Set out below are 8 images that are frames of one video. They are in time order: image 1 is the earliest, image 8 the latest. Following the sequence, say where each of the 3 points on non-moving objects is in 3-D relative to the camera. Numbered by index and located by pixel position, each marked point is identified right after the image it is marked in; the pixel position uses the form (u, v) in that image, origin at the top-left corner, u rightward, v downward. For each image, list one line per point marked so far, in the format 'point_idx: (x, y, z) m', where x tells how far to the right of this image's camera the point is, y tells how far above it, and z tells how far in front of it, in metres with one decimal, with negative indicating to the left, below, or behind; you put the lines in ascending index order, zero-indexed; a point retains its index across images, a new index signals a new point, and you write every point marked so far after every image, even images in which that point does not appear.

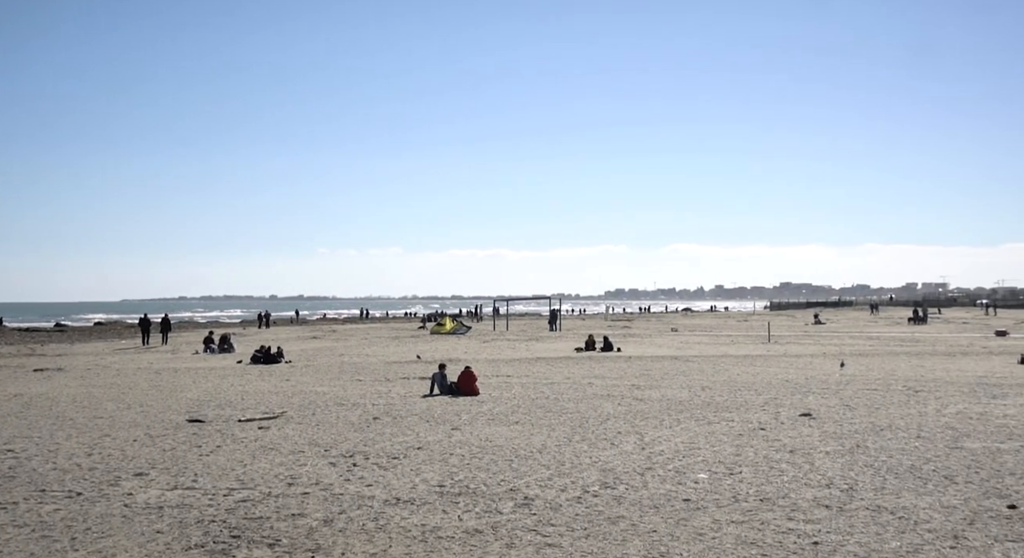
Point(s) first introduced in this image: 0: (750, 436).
0: (+4.2, -2.8, +16.0) m
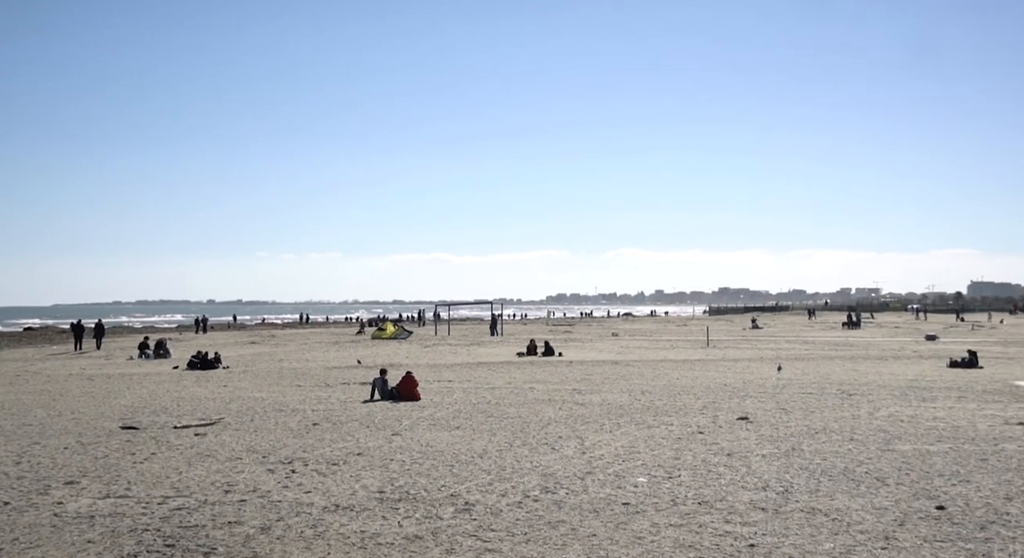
0: (+3.1, -2.9, +16.2) m
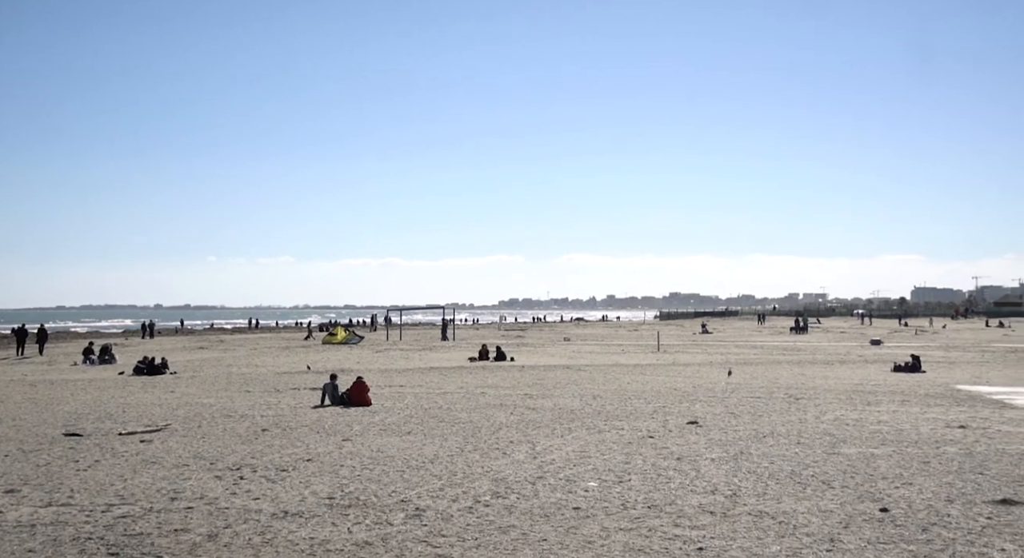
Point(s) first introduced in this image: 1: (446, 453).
0: (+2.3, -3.0, +16.3) m
1: (-1.2, -3.1, +16.0) m
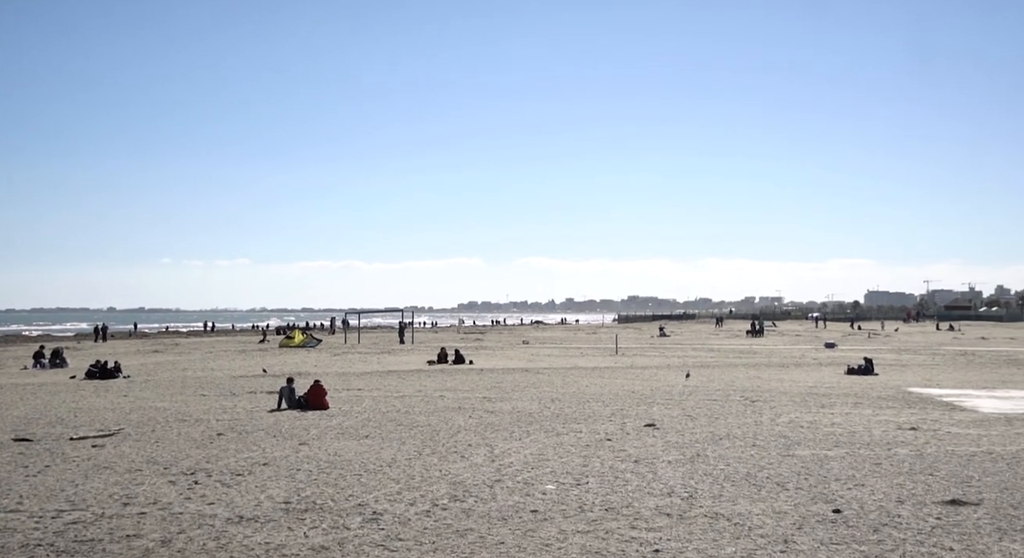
0: (+1.5, -3.0, +16.4) m
1: (-1.9, -3.1, +15.9) m
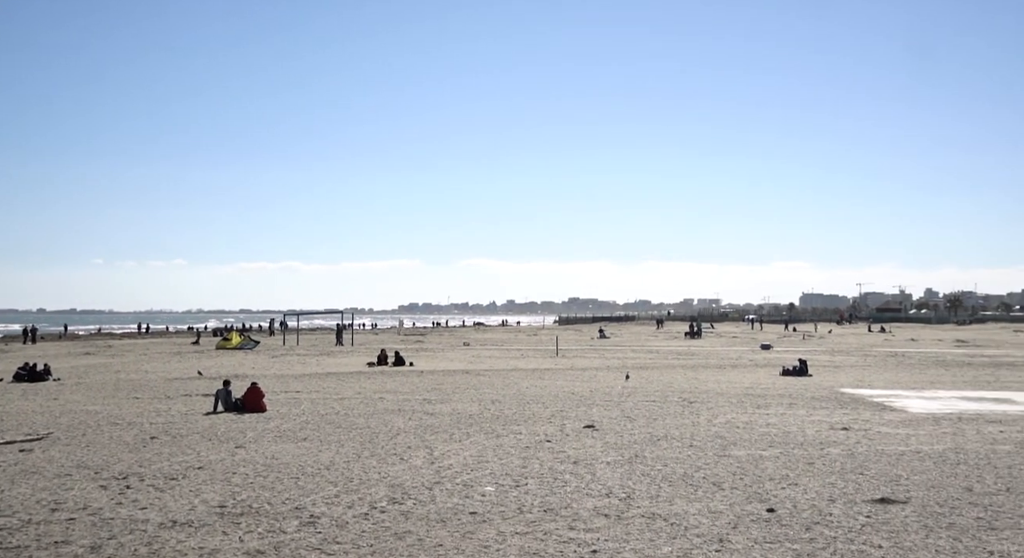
0: (+0.4, -3.1, +16.4) m
1: (-3.0, -3.2, +15.8) m
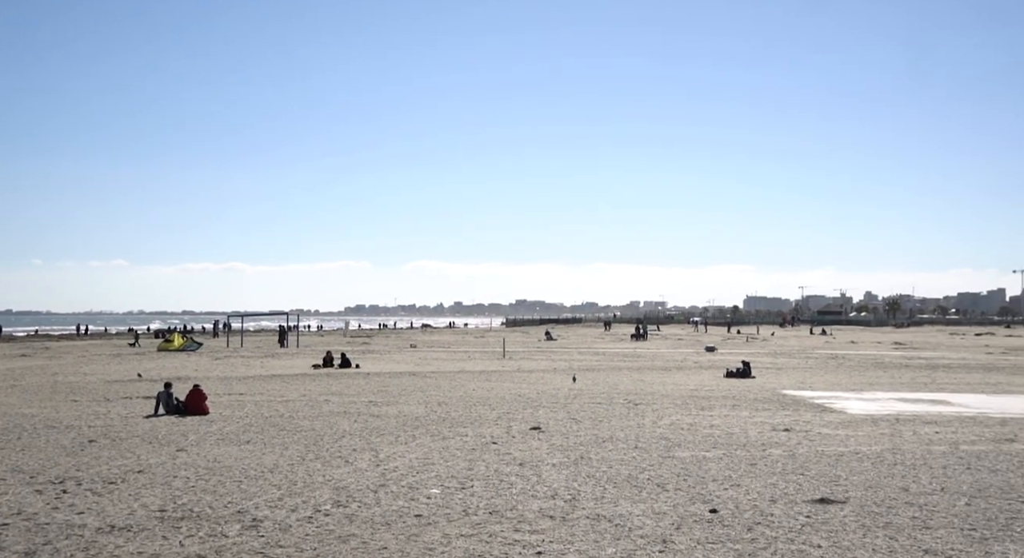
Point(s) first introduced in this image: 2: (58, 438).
0: (-0.5, -3.1, +16.4) m
1: (-3.9, -3.2, +15.7) m
2: (-8.1, -2.8, +16.2) m
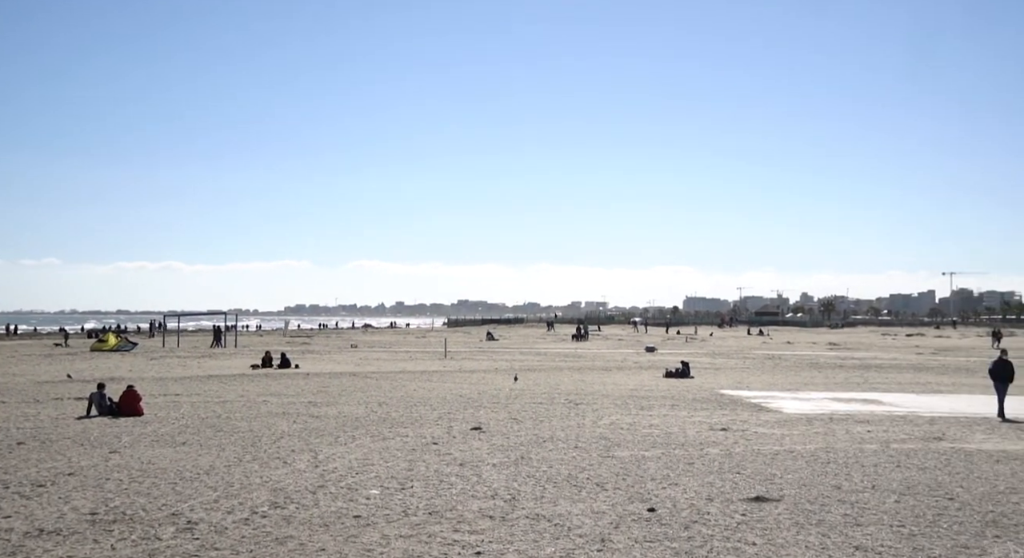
0: (-1.6, -3.1, +16.4) m
1: (-4.9, -3.2, +15.5) m
2: (-9.1, -2.8, +15.8) m
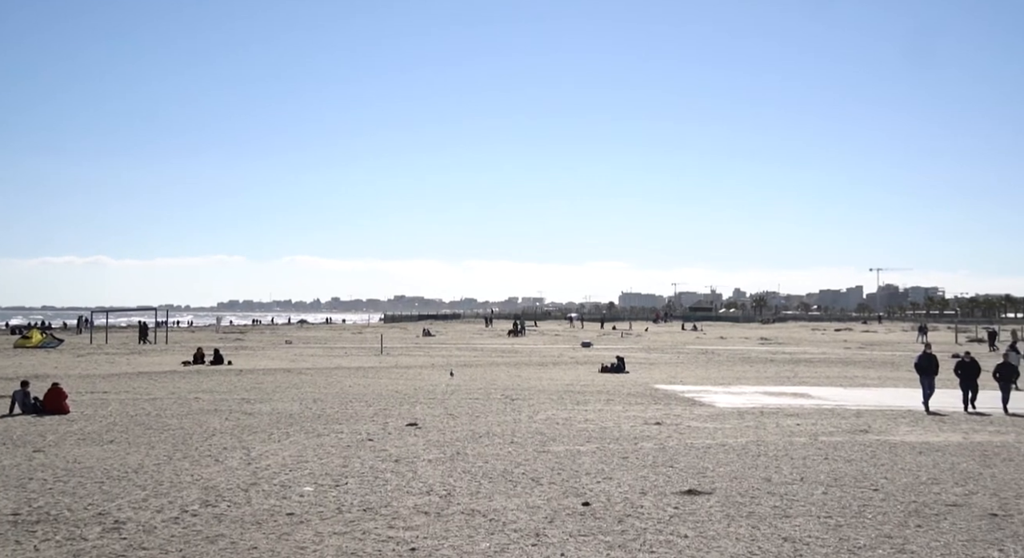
0: (-2.7, -3.0, +16.3) m
1: (-6.0, -3.1, +15.2) m
2: (-10.2, -2.7, +15.4) m
